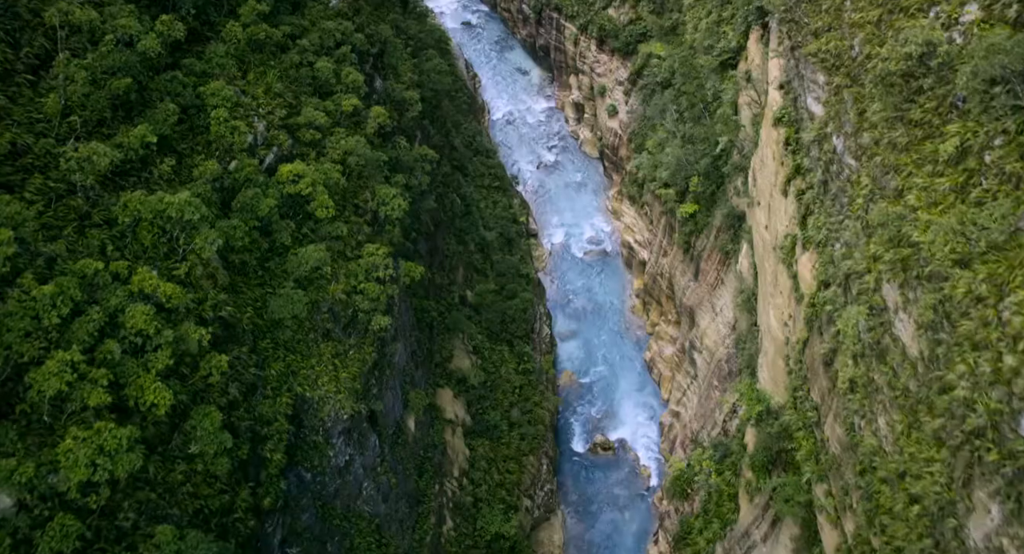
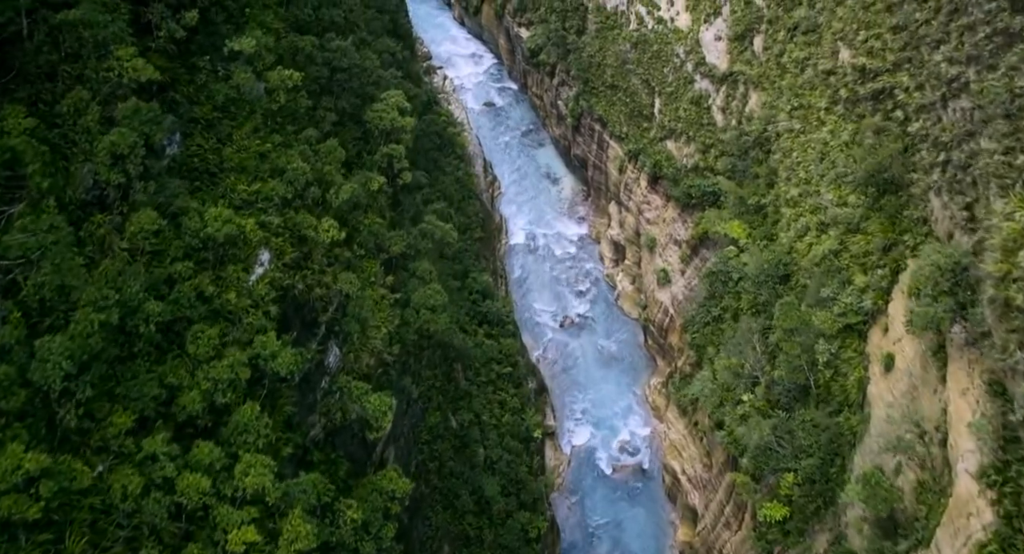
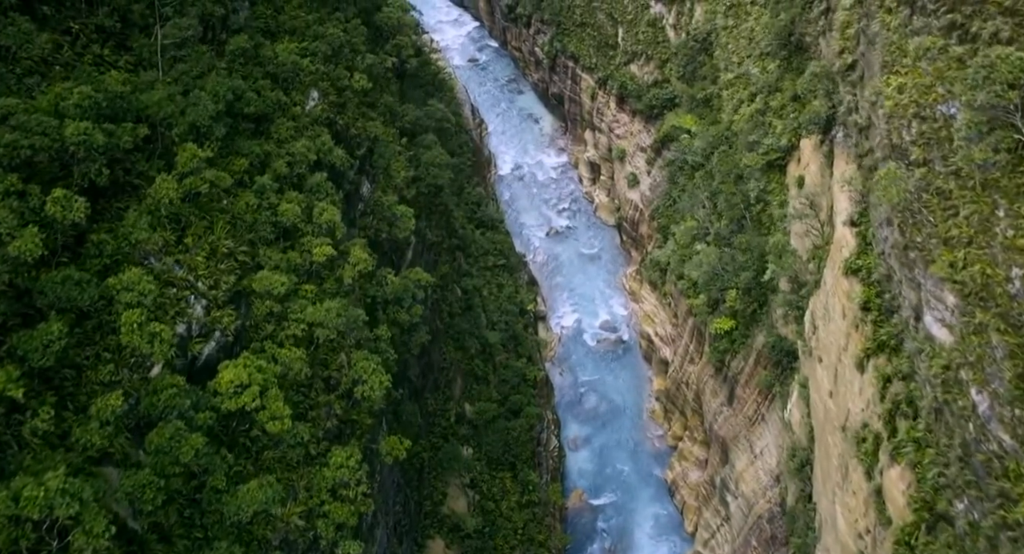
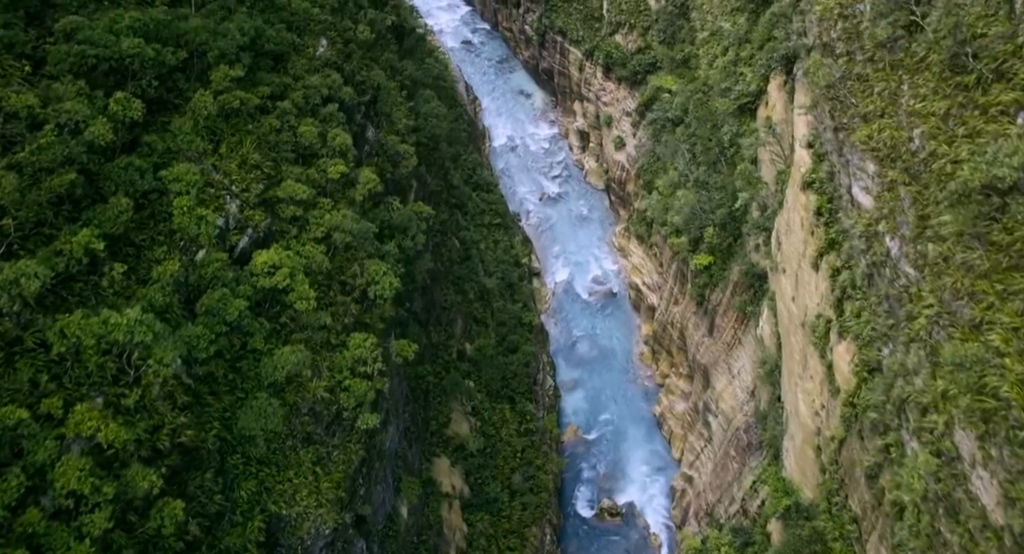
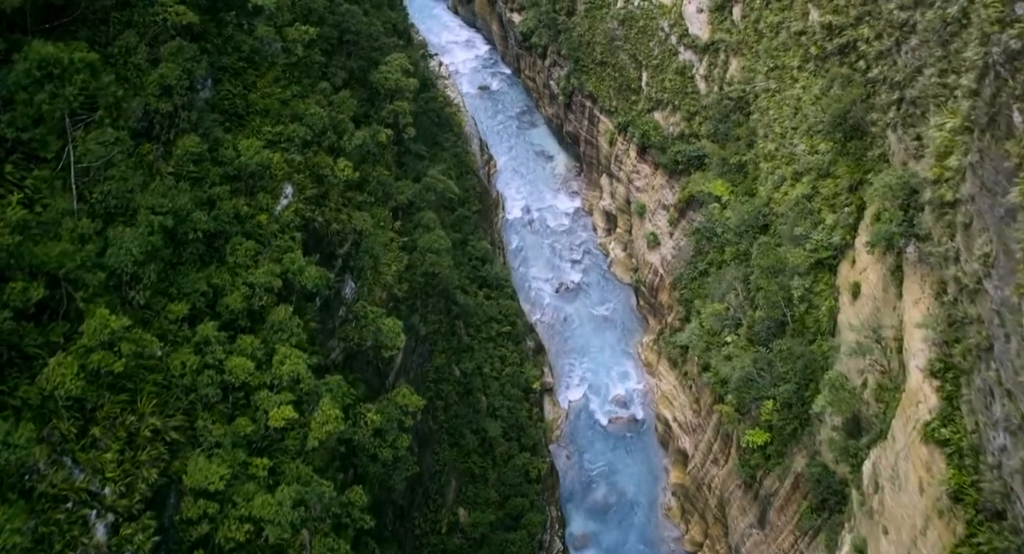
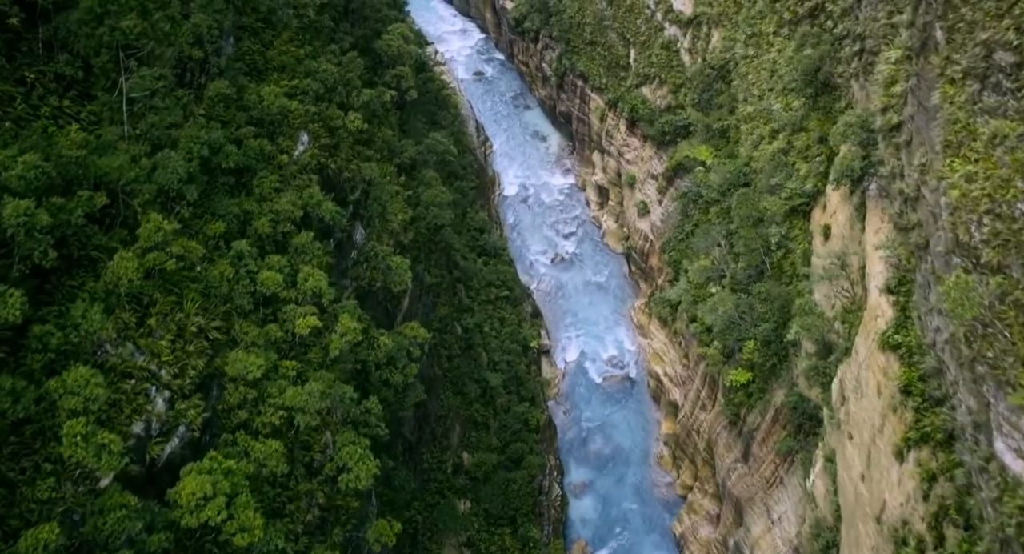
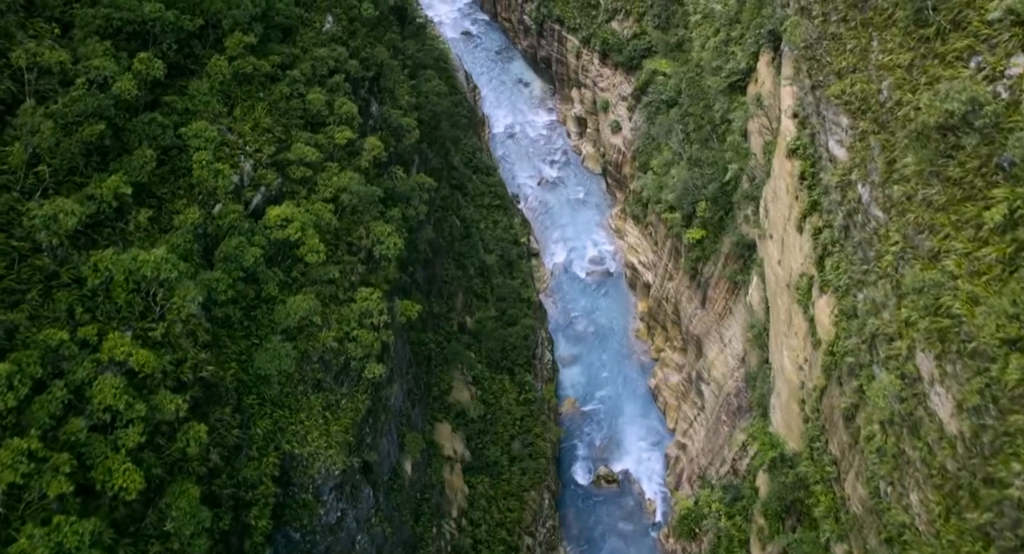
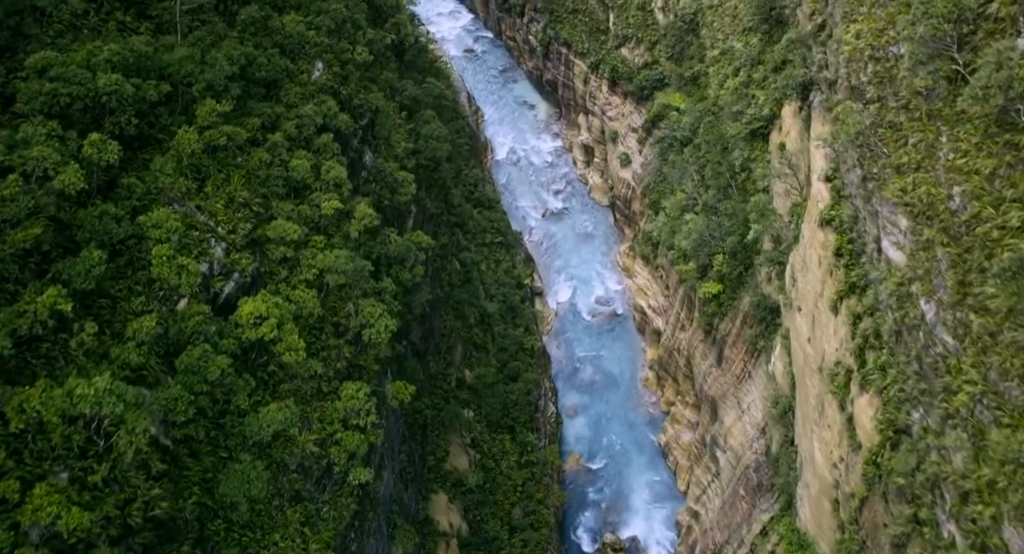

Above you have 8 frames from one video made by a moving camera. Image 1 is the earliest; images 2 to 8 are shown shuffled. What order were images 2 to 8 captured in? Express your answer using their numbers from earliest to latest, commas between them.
7, 4, 8, 3, 6, 5, 2
